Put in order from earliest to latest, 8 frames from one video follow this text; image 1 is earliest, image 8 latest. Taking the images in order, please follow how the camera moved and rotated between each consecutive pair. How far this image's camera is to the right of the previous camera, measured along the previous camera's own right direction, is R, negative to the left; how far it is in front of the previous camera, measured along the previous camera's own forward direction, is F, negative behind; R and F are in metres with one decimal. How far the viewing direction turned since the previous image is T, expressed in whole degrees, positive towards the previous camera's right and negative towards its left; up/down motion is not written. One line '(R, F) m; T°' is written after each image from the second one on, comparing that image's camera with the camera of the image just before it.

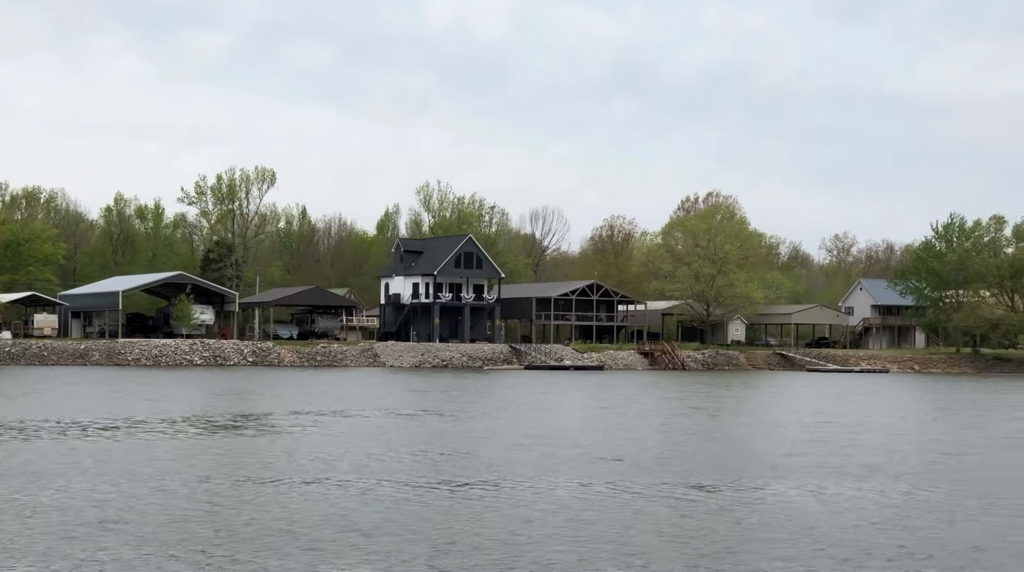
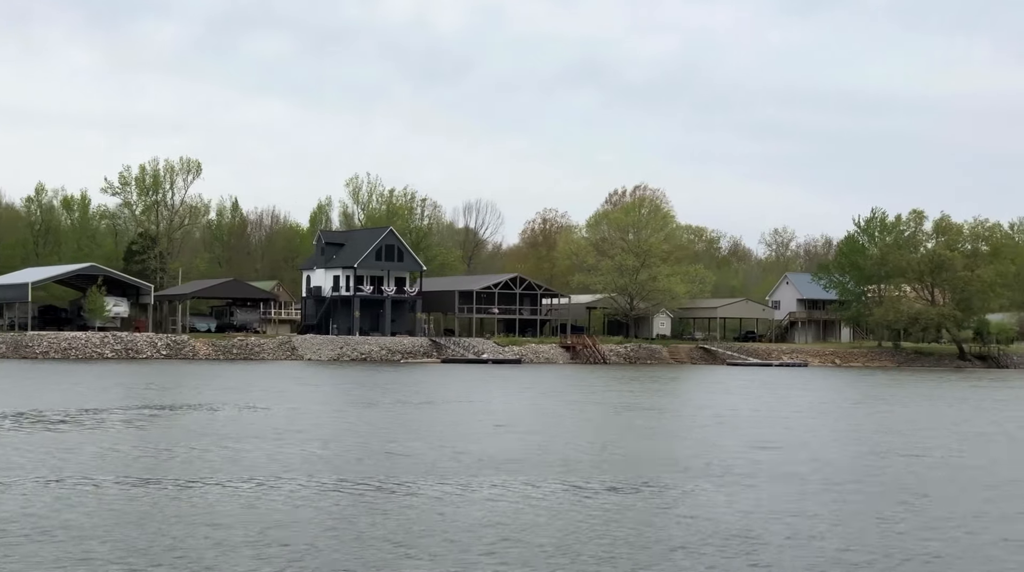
(+1.9, +0.4) m; +2°
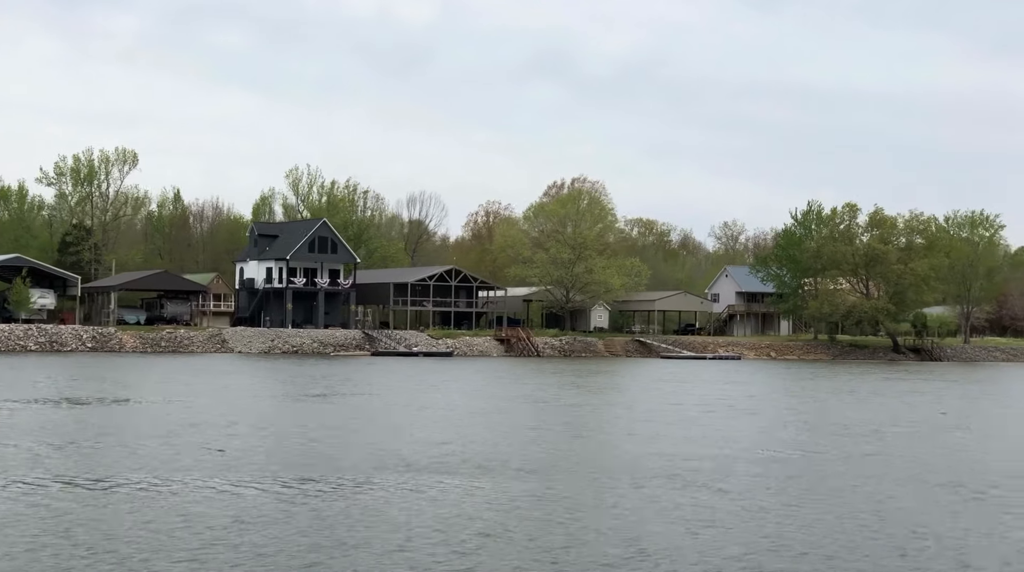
(+1.7, +0.4) m; +2°
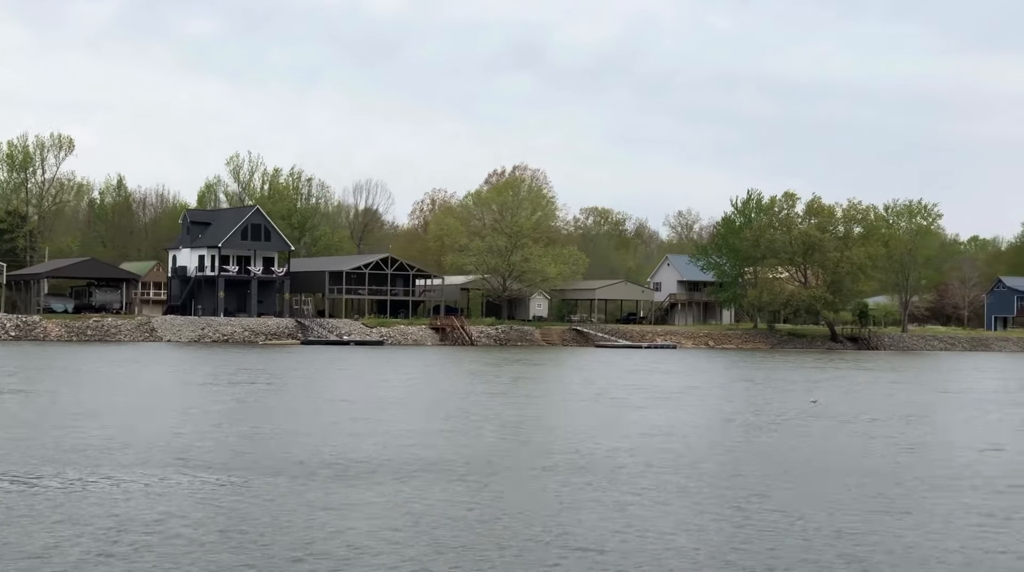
(+2.0, +0.6) m; +1°
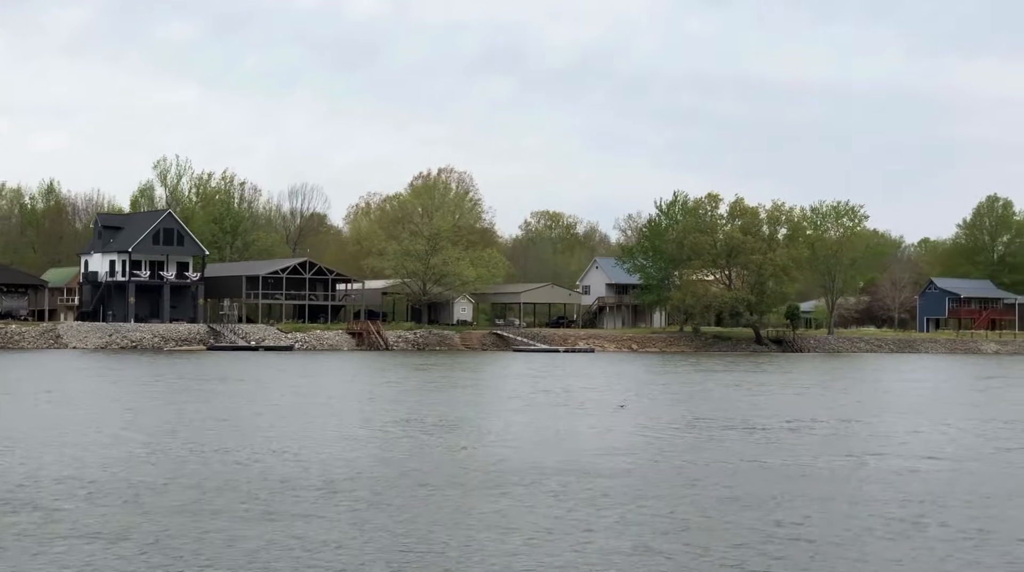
(+3.3, +1.0) m; +1°
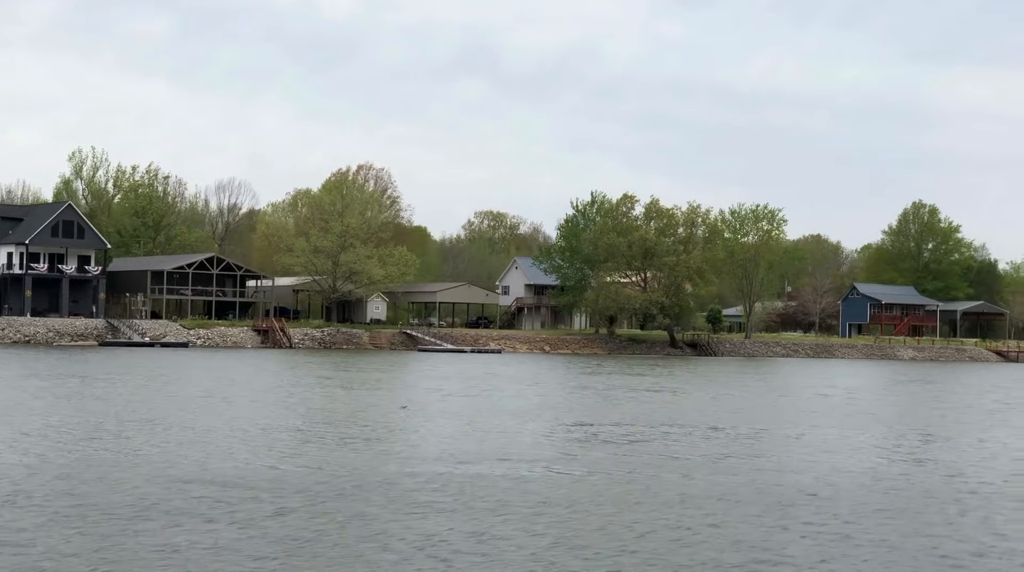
(+3.2, +1.1) m; +2°
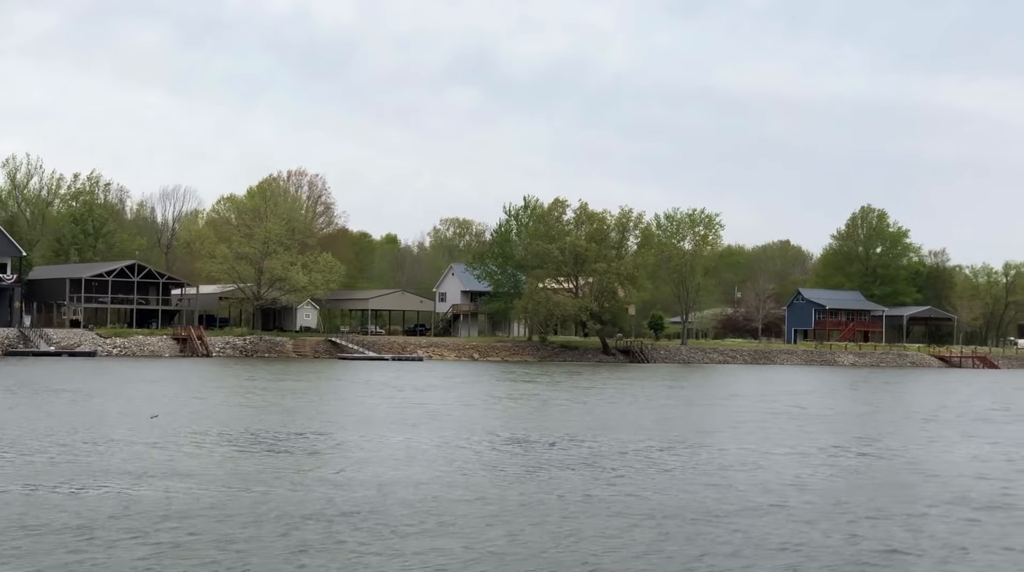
(+4.0, +1.4) m; 0°
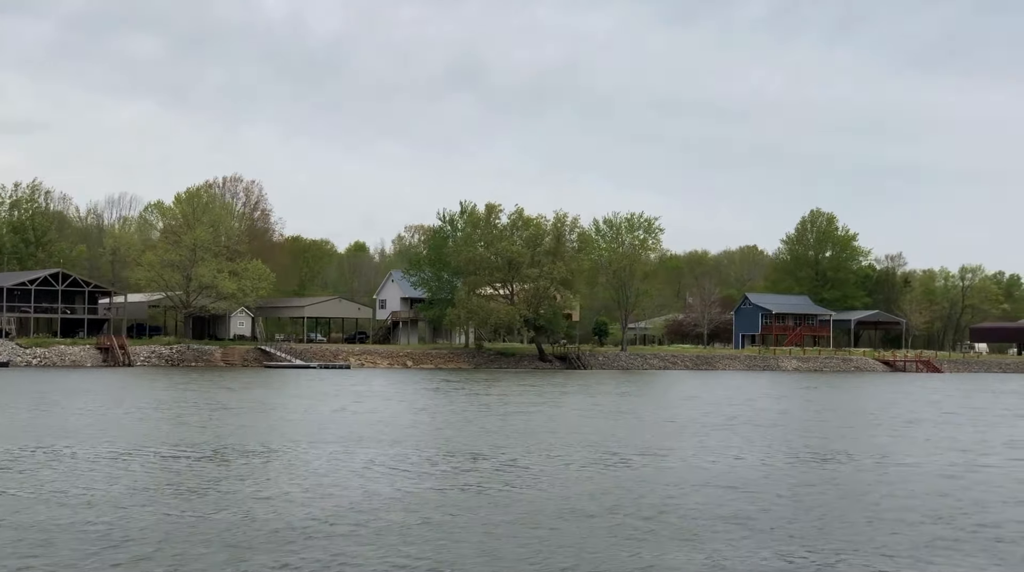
(+3.1, +1.3) m; +1°
